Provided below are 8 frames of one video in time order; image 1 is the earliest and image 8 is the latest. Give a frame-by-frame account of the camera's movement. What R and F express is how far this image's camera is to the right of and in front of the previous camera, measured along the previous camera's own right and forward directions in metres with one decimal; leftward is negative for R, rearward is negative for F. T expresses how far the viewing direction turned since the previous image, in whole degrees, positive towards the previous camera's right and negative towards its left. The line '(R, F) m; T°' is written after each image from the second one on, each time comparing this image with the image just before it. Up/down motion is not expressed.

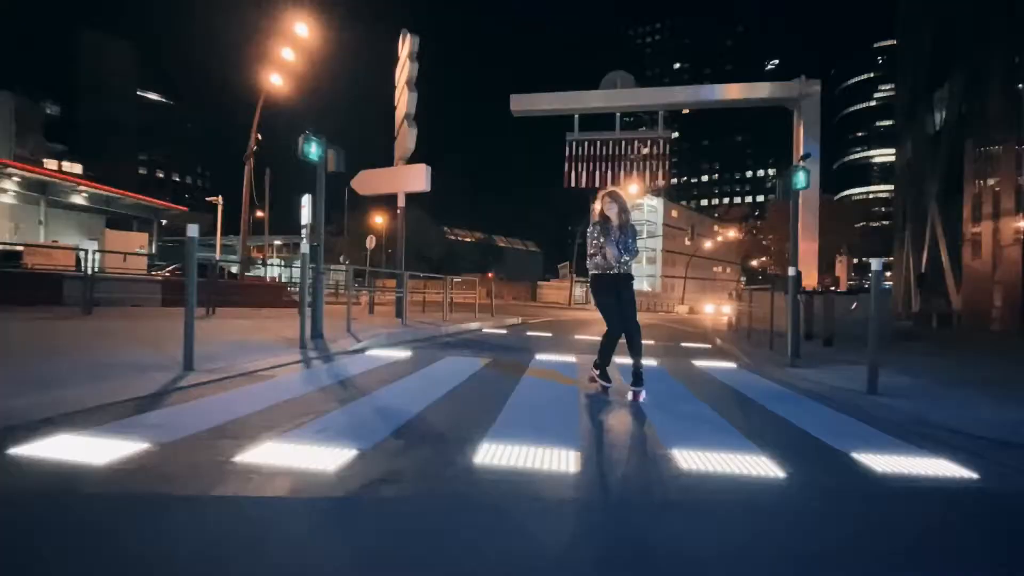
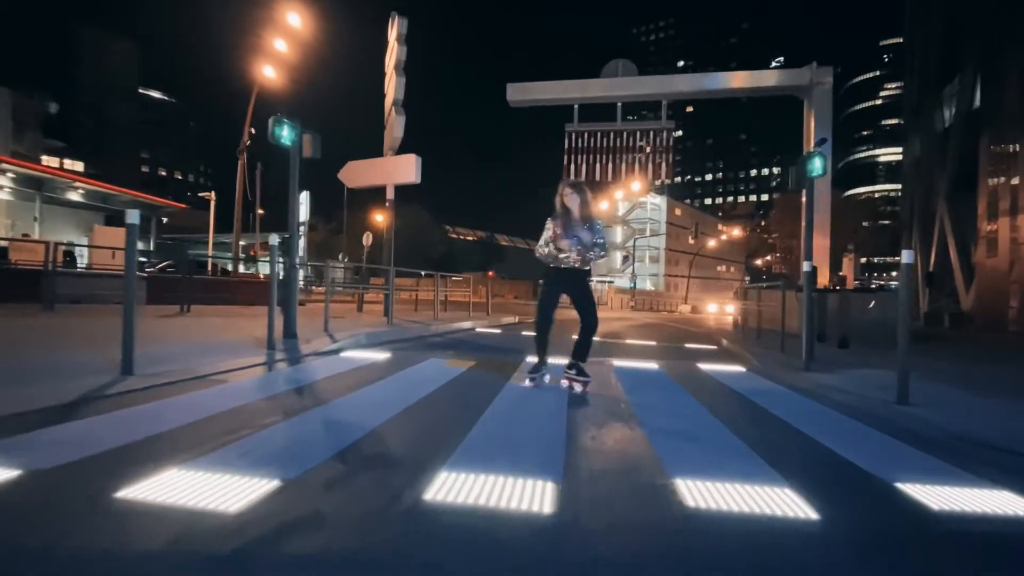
(+0.2, +0.8) m; 0°
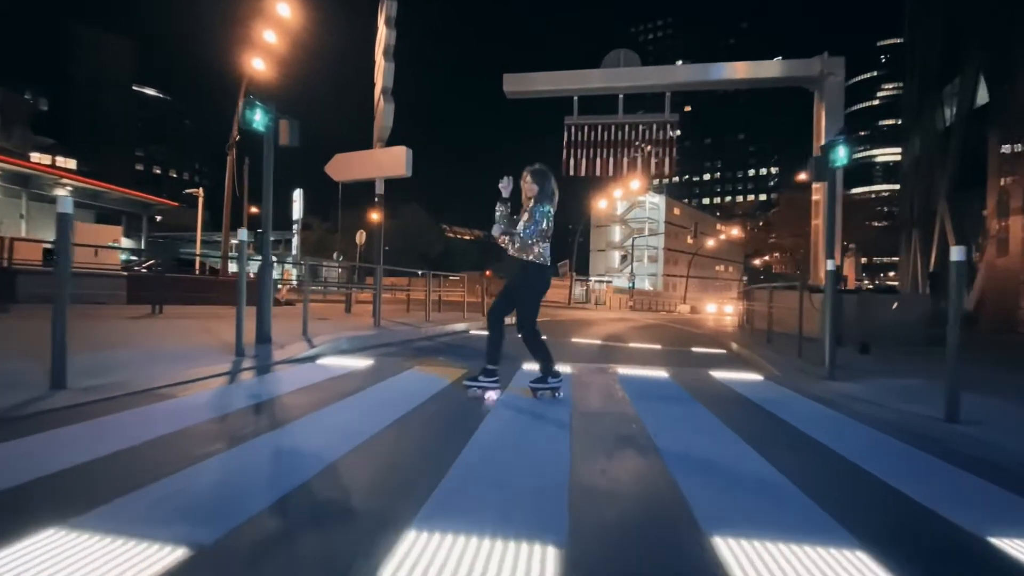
(0.0, +0.8) m; 0°
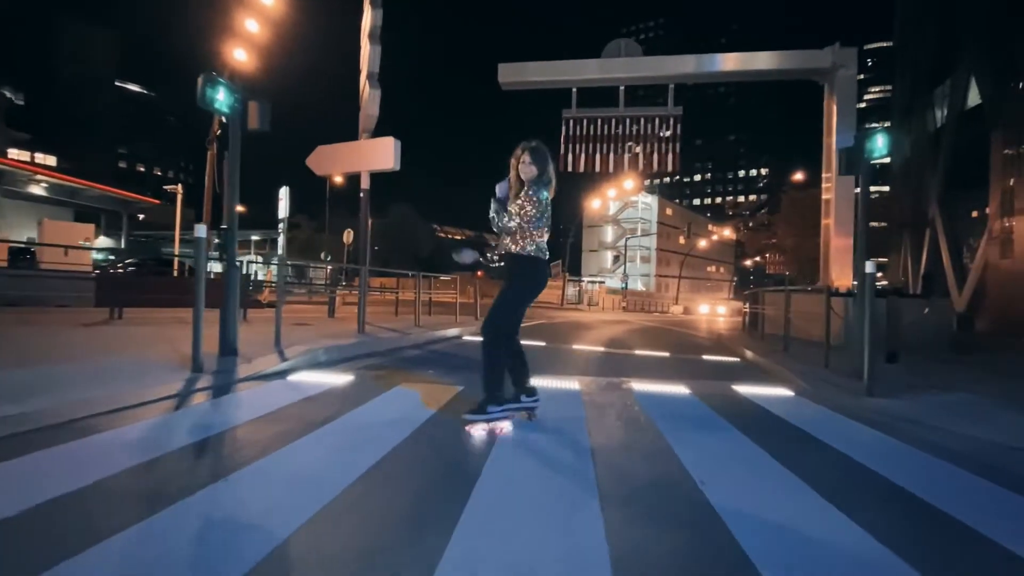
(-0.1, +1.0) m; +1°
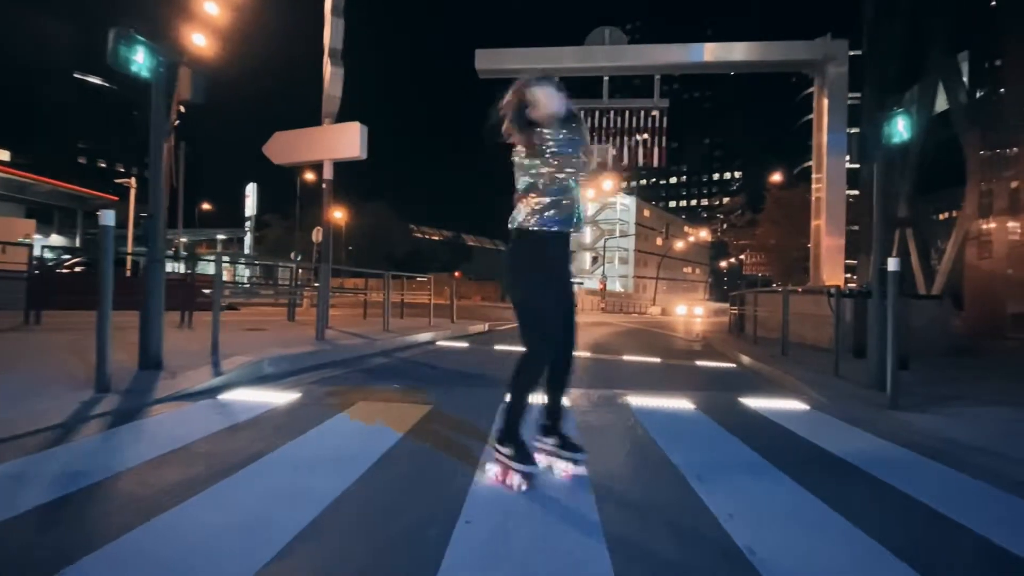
(0.0, +1.1) m; +2°
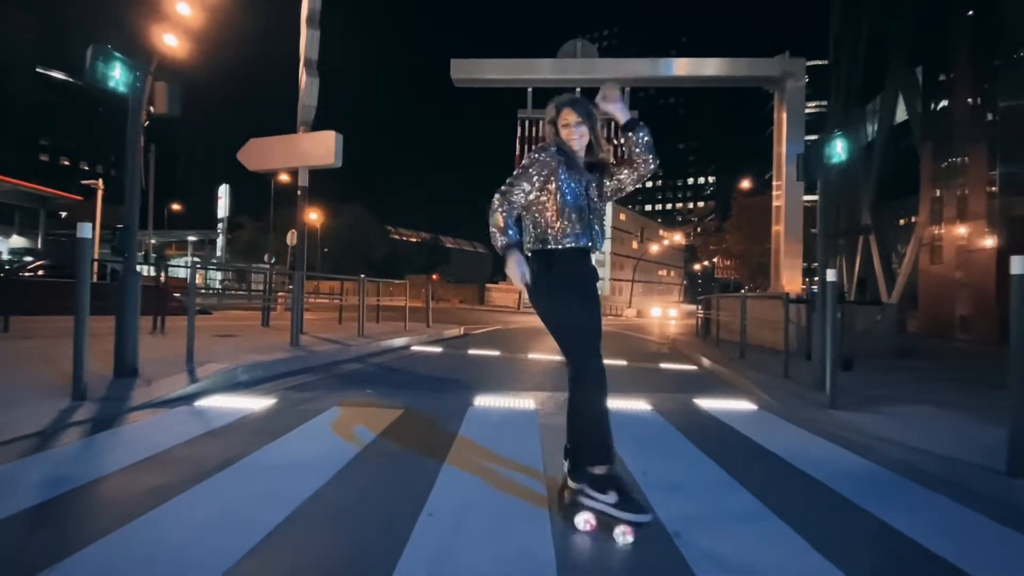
(+0.1, -0.3) m; +2°
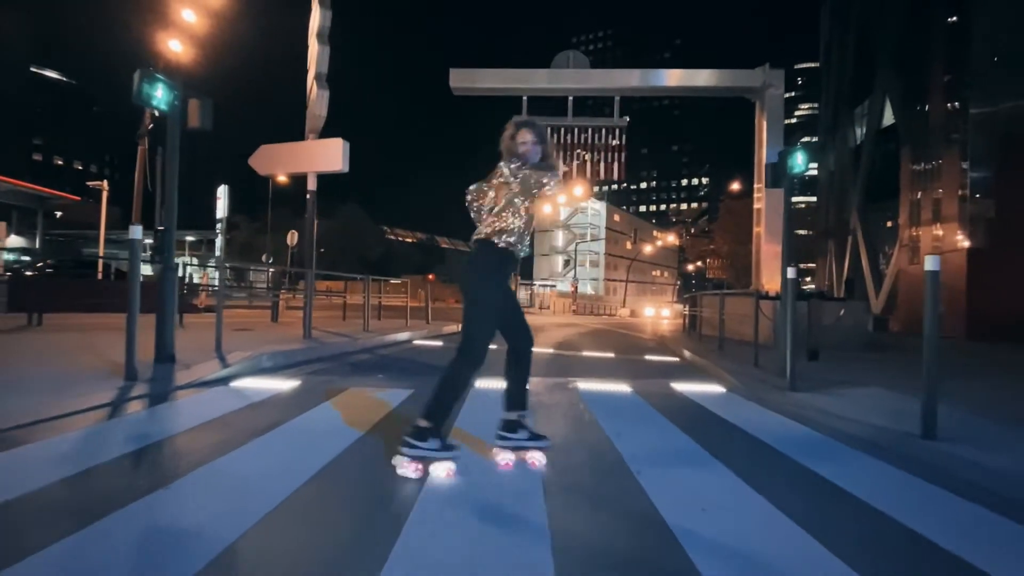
(0.0, -0.8) m; 0°
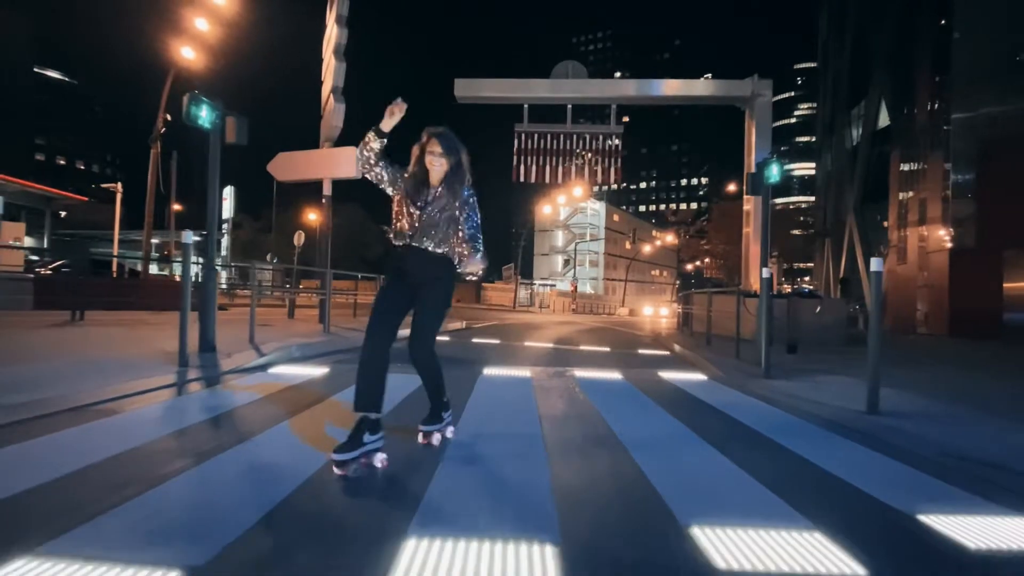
(0.0, -0.9) m; 0°
